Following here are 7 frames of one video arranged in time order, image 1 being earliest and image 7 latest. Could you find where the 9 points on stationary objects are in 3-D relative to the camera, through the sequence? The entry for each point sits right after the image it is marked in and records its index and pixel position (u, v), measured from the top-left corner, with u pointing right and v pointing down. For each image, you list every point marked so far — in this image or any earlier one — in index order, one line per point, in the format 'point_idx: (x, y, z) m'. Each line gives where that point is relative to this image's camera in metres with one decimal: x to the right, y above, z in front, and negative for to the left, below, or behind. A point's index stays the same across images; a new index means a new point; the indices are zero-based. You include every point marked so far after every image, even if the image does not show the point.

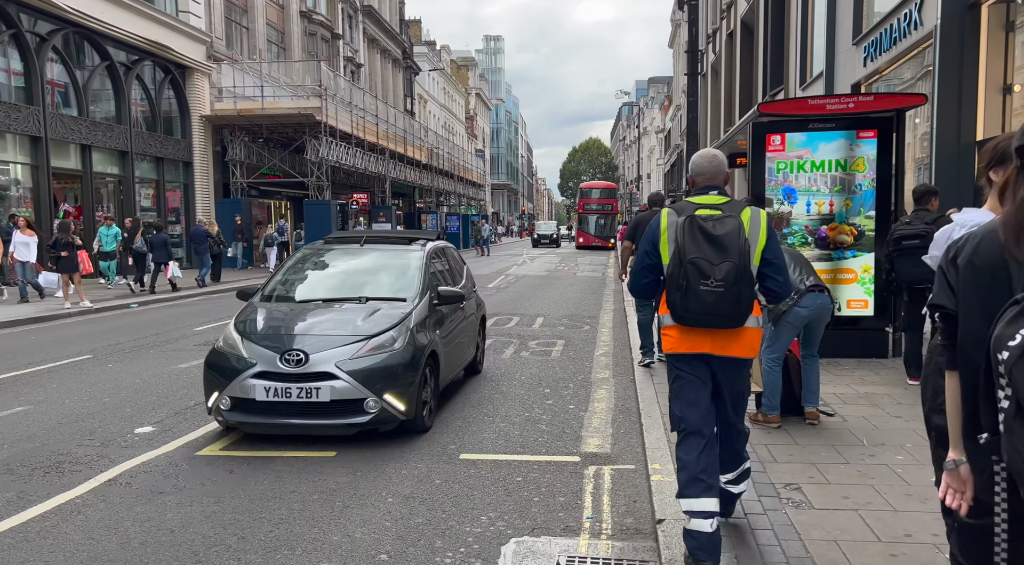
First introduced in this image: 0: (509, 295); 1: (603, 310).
0: (-0.1, -0.3, +16.7) m
1: (+1.6, -0.5, +13.5) m
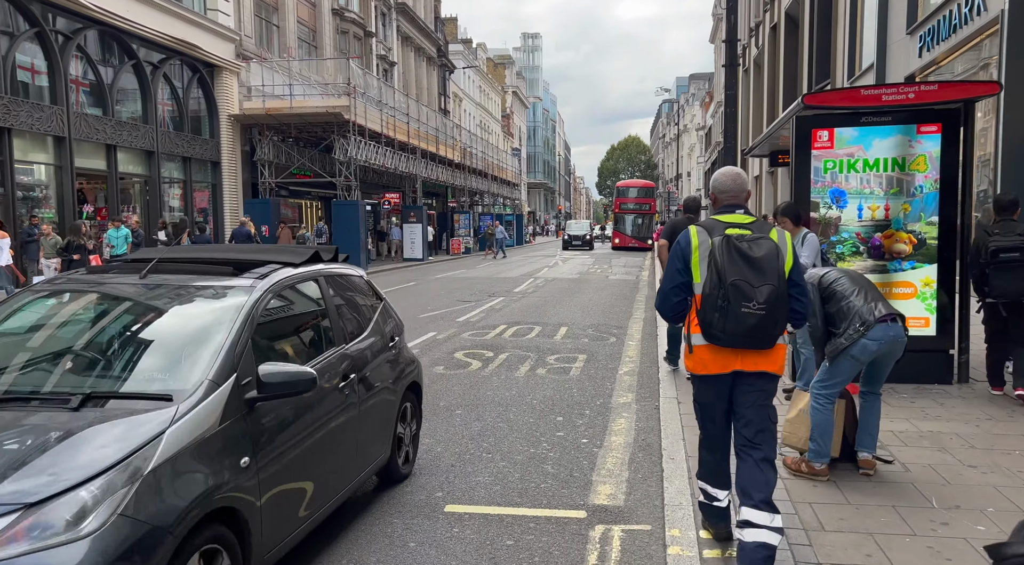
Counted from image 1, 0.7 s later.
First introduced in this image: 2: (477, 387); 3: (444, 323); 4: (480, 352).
0: (+0.4, -0.4, +15.9) m
1: (+1.9, -0.6, +12.7) m
2: (-0.3, -1.0, +7.4) m
3: (-1.1, -0.7, +11.9) m
4: (-0.4, -0.9, +9.4) m
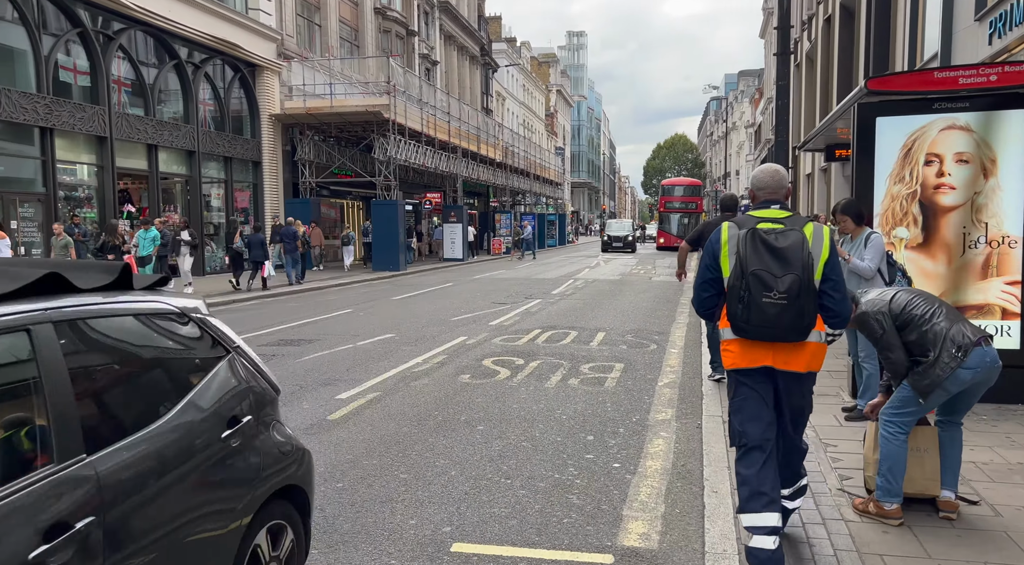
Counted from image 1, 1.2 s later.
0: (+1.2, -0.4, +15.3) m
1: (+2.5, -0.7, +12.0) m
2: (-0.1, -1.0, +6.9) m
3: (-0.5, -0.7, +11.4) m
4: (0.0, -0.9, +8.8) m
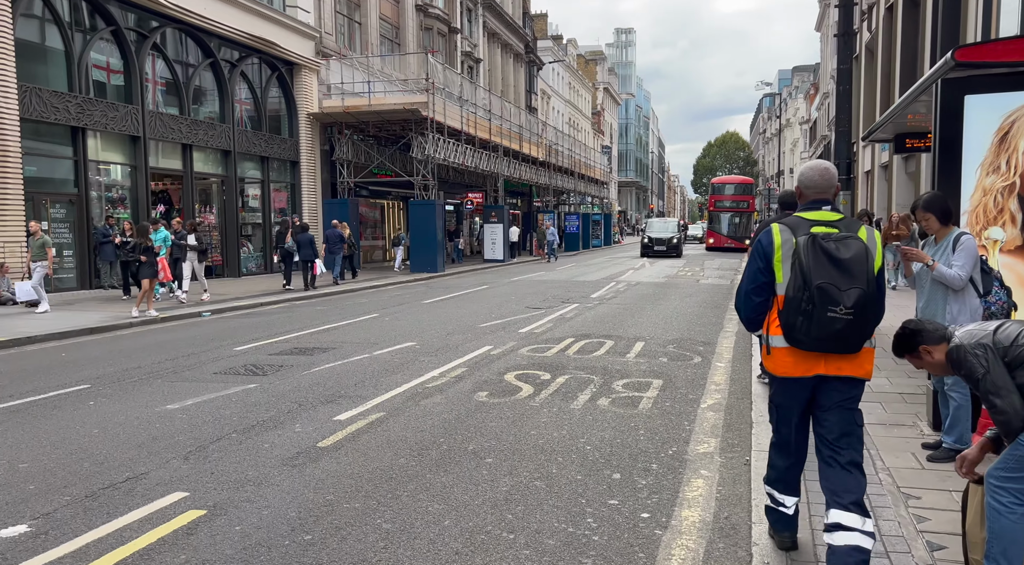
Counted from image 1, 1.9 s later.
0: (+1.9, -0.5, +14.4) m
1: (+3.0, -0.7, +11.0) m
2: (+0.1, -1.1, +6.1) m
3: (-0.1, -0.8, +10.6) m
4: (+0.3, -1.0, +8.0) m
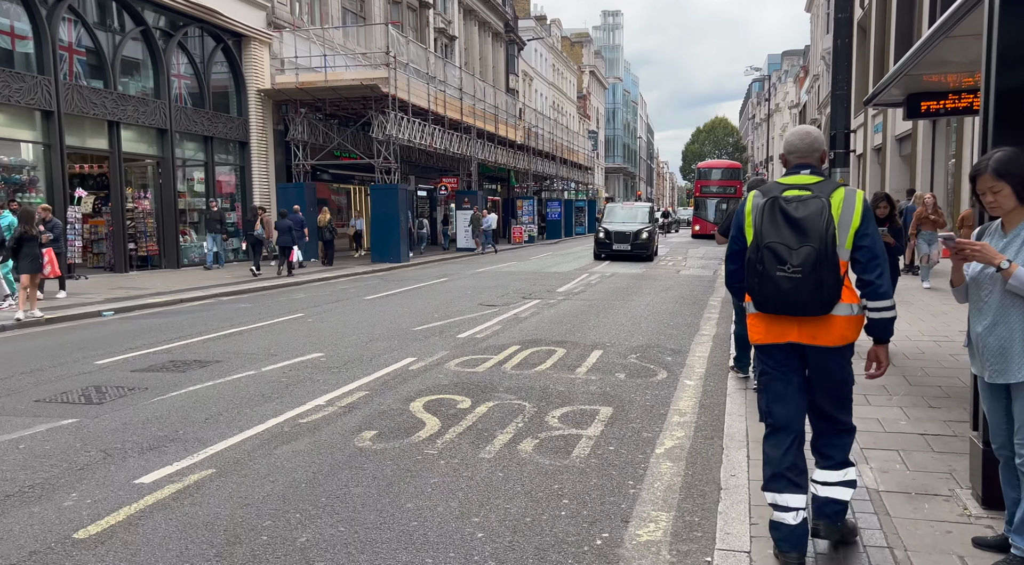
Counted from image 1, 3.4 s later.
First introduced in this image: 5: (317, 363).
0: (+1.0, -0.4, +12.6) m
1: (+2.2, -0.7, +9.3) m
2: (-0.6, -1.1, +4.3) m
3: (-0.9, -0.7, +8.8) m
4: (-0.5, -1.0, +6.2) m
5: (-1.9, -0.8, +7.7) m
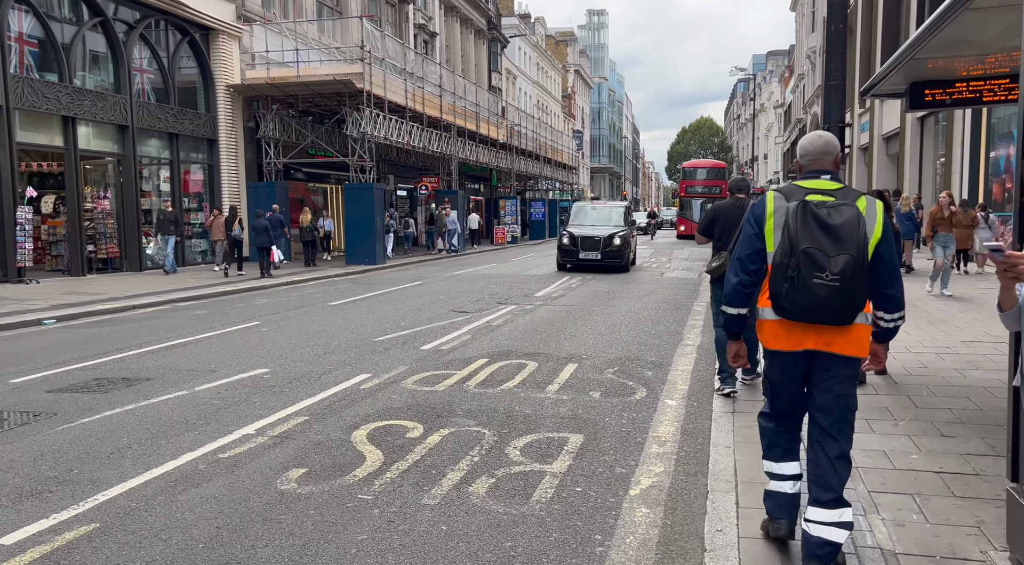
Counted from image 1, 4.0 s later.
0: (+0.6, -0.5, +11.9) m
1: (+1.8, -0.8, +8.6) m
2: (-0.9, -1.2, +3.6) m
3: (-1.2, -0.8, +8.1) m
4: (-0.8, -1.0, +5.5) m
5: (-2.3, -0.9, +6.9) m
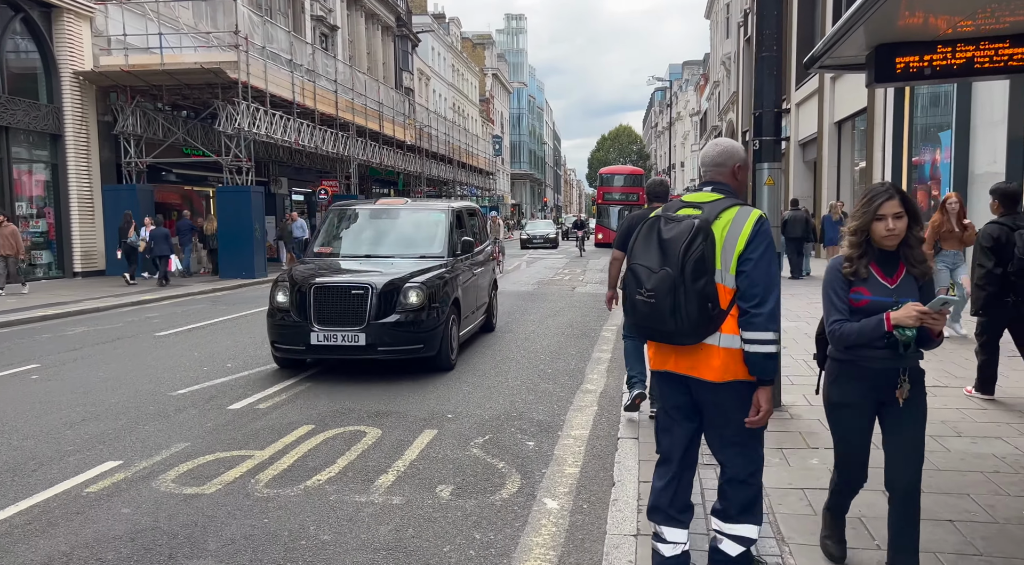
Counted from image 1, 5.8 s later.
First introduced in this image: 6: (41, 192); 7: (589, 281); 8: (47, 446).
0: (-1.0, -0.8, +9.7) m
1: (+0.5, -1.0, +6.5) m
2: (-1.7, -1.5, +1.3) m
3: (-2.5, -1.1, +5.8) m
4: (-1.8, -1.3, +3.2) m
5: (-3.4, -1.2, +4.5) m
6: (-11.5, +2.2, +18.9) m
7: (+1.8, 0.0, +18.6) m
8: (-3.2, -1.1, +5.4) m
